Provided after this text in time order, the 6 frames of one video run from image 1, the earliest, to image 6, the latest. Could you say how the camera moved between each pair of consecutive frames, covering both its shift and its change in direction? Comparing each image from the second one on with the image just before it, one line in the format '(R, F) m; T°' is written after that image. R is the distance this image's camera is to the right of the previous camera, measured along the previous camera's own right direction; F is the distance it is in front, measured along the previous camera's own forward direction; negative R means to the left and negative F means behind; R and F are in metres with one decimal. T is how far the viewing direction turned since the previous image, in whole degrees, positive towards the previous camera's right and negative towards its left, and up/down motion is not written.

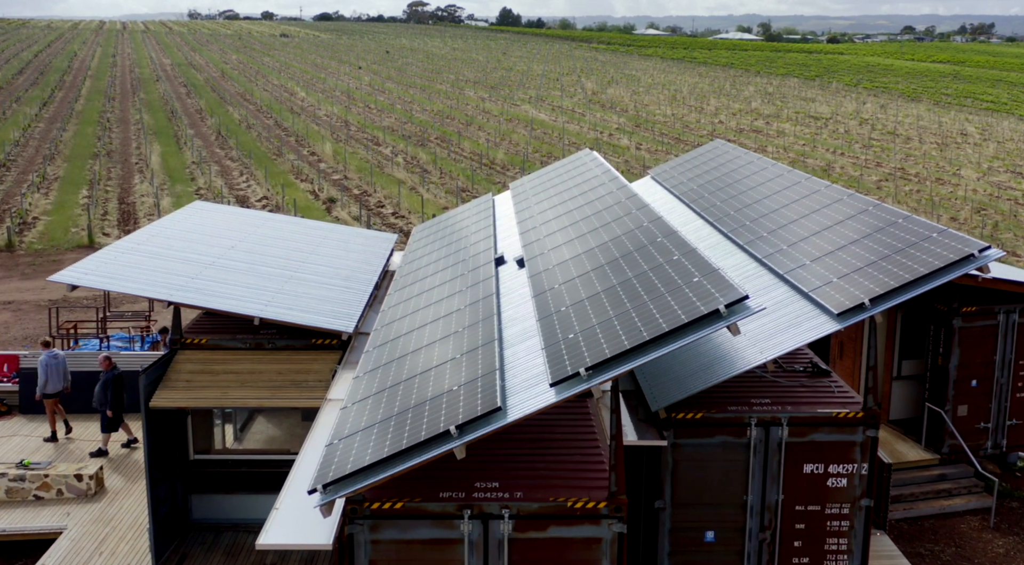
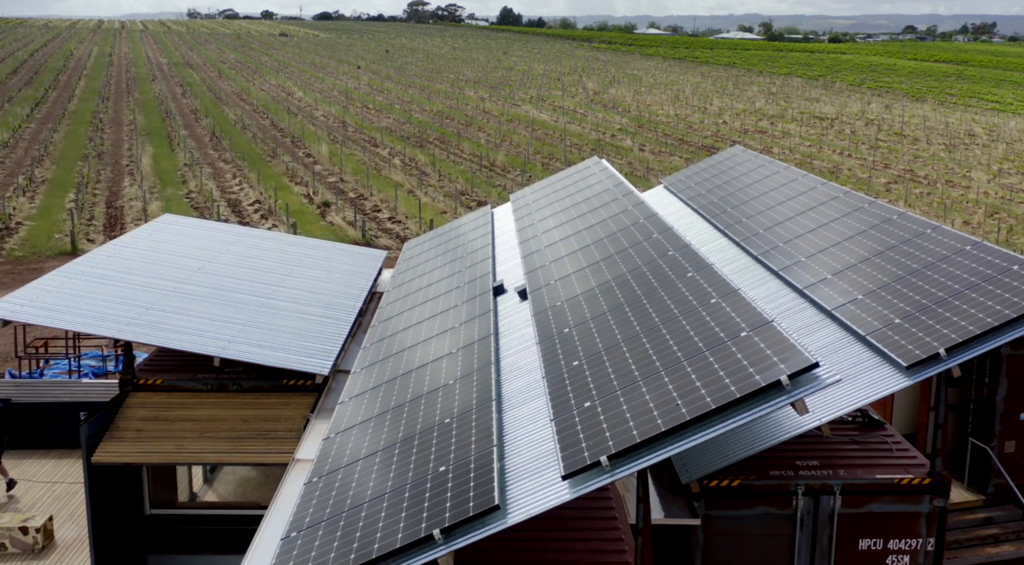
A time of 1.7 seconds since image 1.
(0.0, +1.4) m; 0°
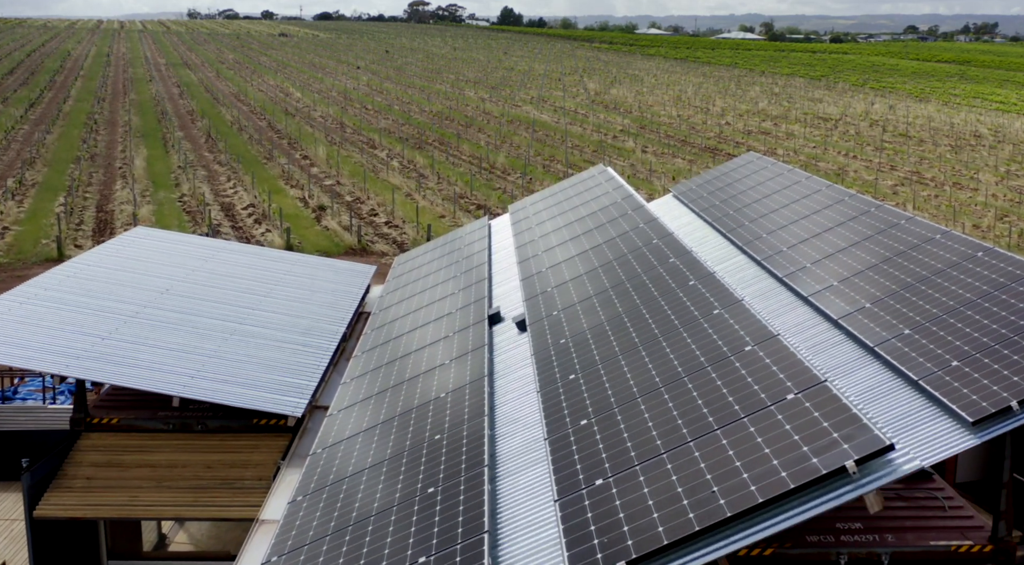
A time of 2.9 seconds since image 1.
(0.0, +1.0) m; 0°
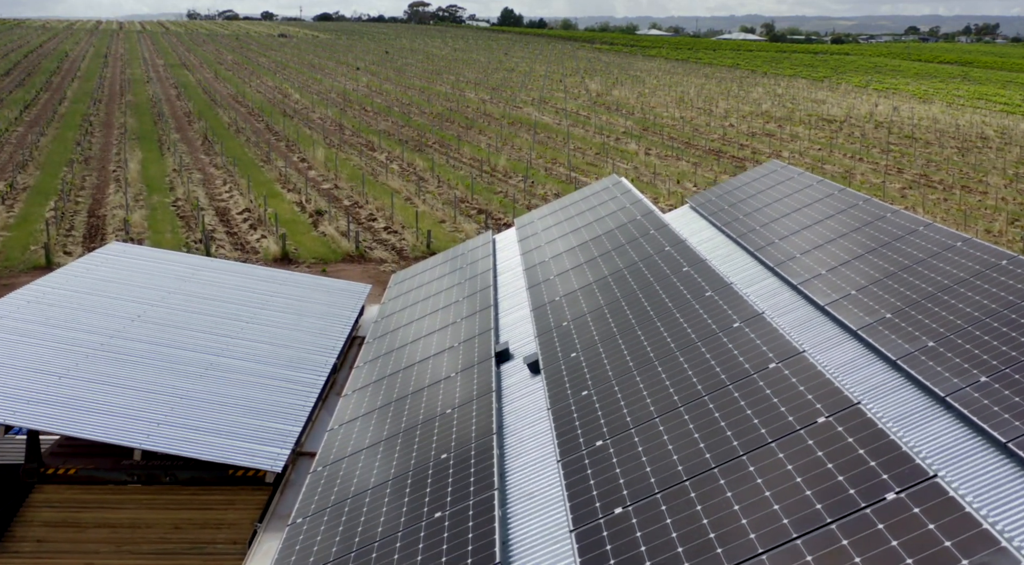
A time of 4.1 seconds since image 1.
(-0.1, +1.0) m; 0°
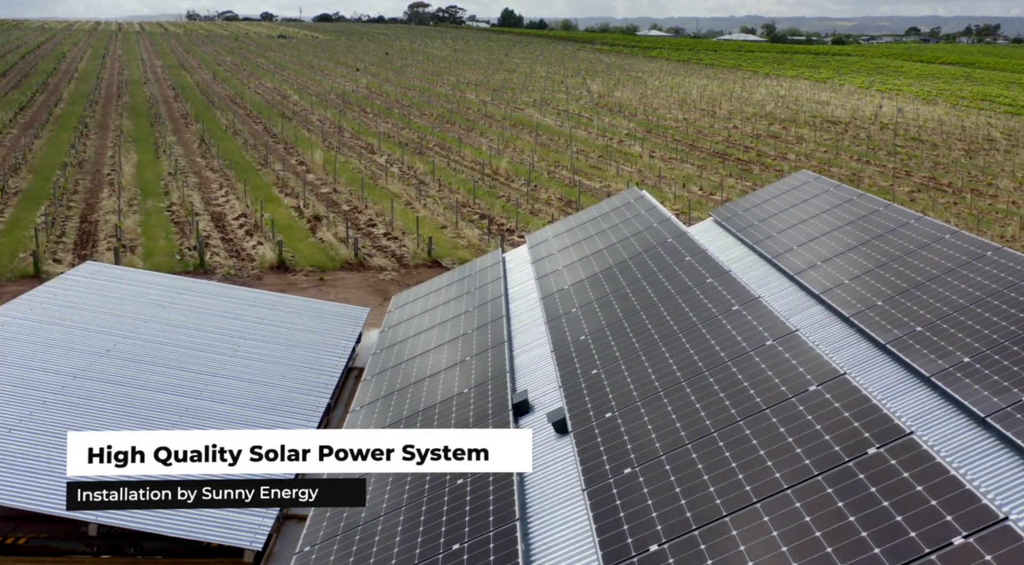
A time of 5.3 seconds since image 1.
(-0.2, +1.1) m; 0°
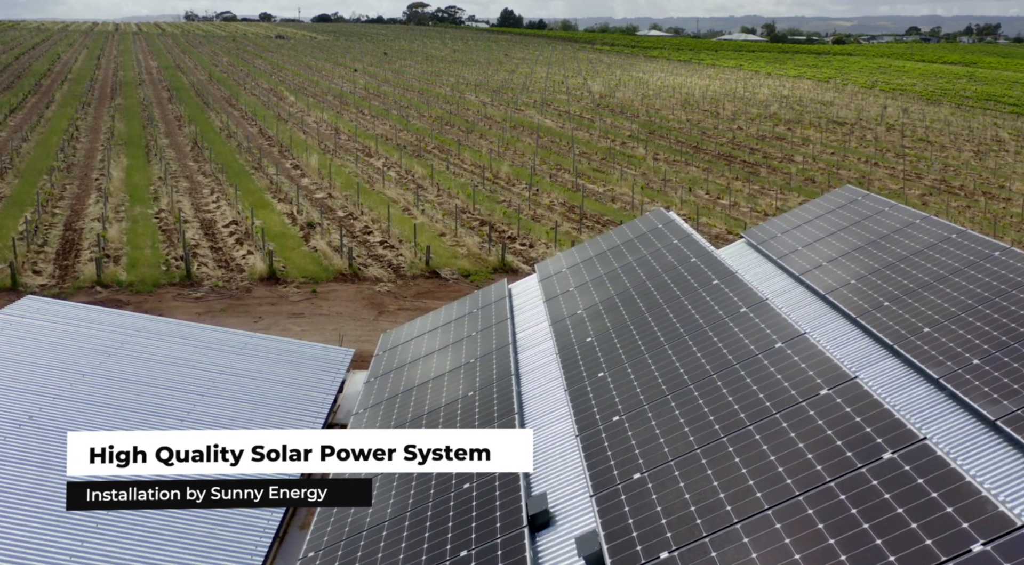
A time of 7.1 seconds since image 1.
(-0.1, +1.5) m; 0°
